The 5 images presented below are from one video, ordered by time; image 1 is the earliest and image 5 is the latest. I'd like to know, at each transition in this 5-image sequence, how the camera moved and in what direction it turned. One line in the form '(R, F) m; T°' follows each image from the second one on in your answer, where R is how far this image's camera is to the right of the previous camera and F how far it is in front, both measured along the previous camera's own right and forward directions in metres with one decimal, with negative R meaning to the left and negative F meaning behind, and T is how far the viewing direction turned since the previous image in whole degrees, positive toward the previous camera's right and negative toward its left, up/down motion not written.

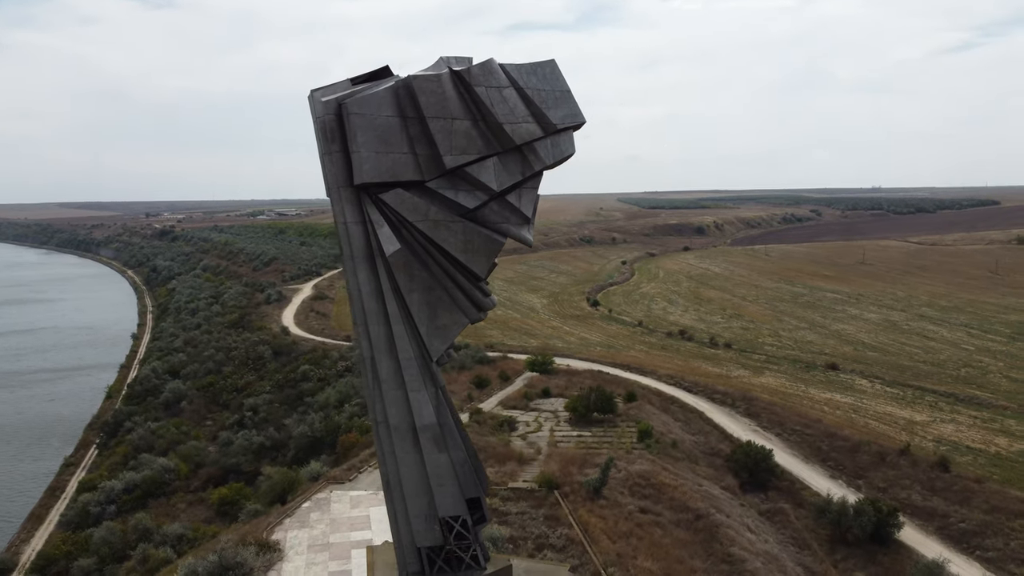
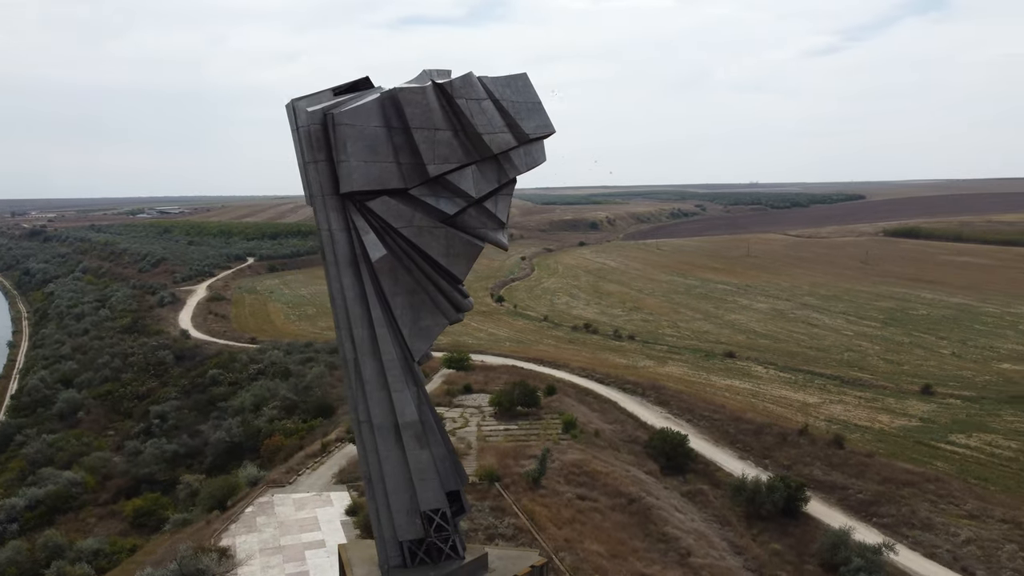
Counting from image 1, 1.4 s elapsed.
(-0.9, -0.4) m; +8°
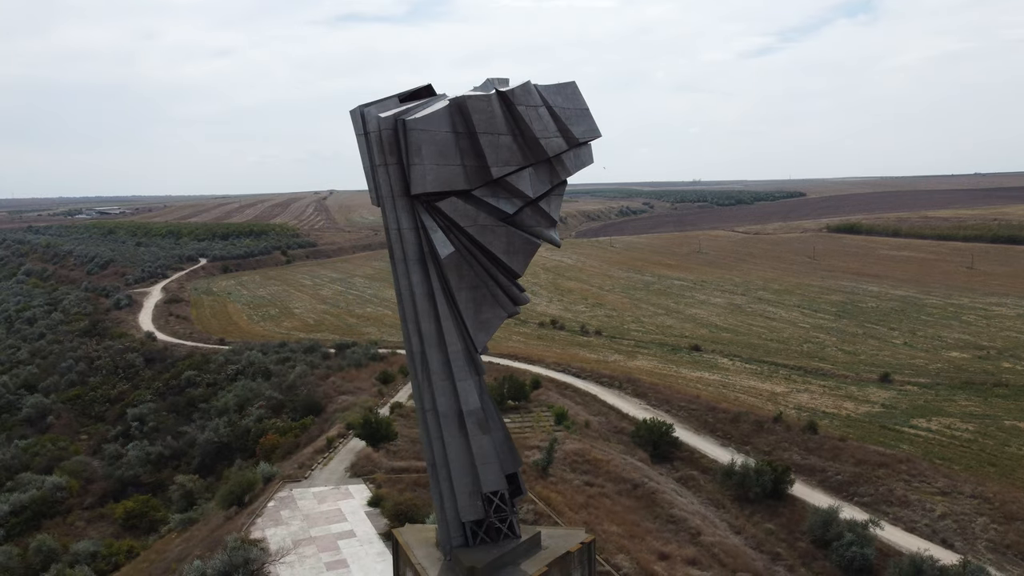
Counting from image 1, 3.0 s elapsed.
(-1.3, -0.5) m; +4°
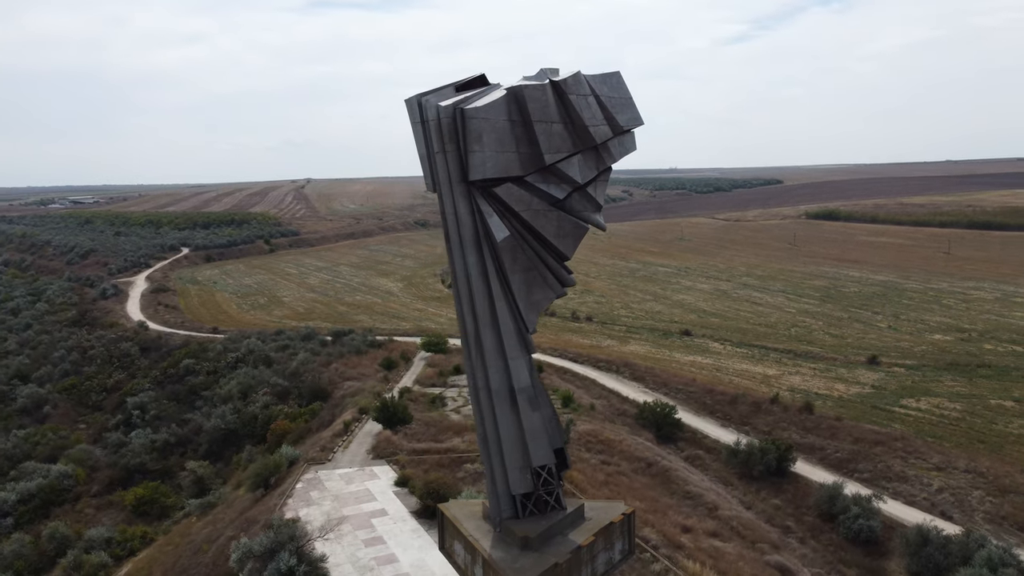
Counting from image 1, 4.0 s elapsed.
(-0.9, -0.4) m; +2°
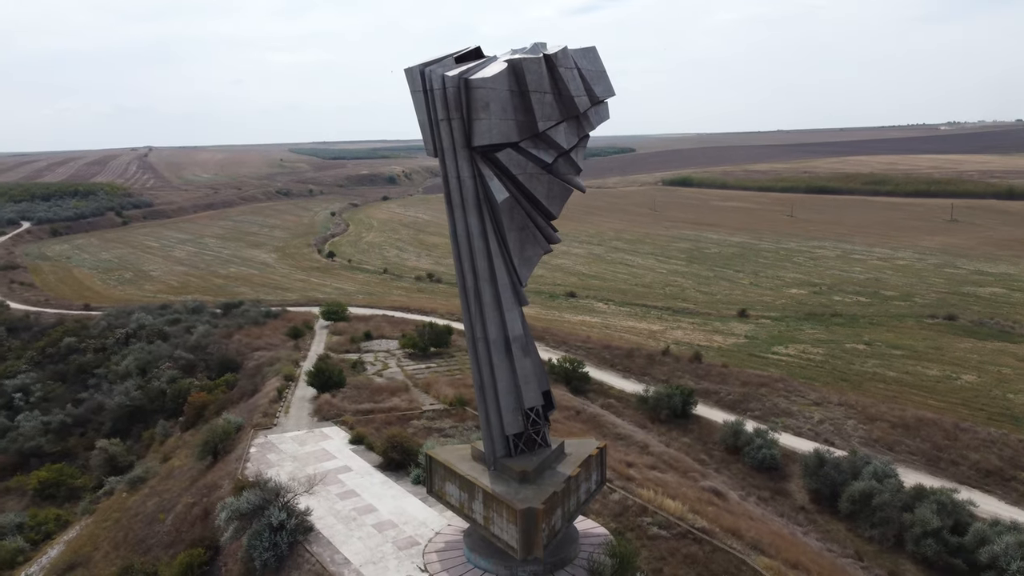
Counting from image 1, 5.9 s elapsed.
(-1.7, -0.7) m; +10°
